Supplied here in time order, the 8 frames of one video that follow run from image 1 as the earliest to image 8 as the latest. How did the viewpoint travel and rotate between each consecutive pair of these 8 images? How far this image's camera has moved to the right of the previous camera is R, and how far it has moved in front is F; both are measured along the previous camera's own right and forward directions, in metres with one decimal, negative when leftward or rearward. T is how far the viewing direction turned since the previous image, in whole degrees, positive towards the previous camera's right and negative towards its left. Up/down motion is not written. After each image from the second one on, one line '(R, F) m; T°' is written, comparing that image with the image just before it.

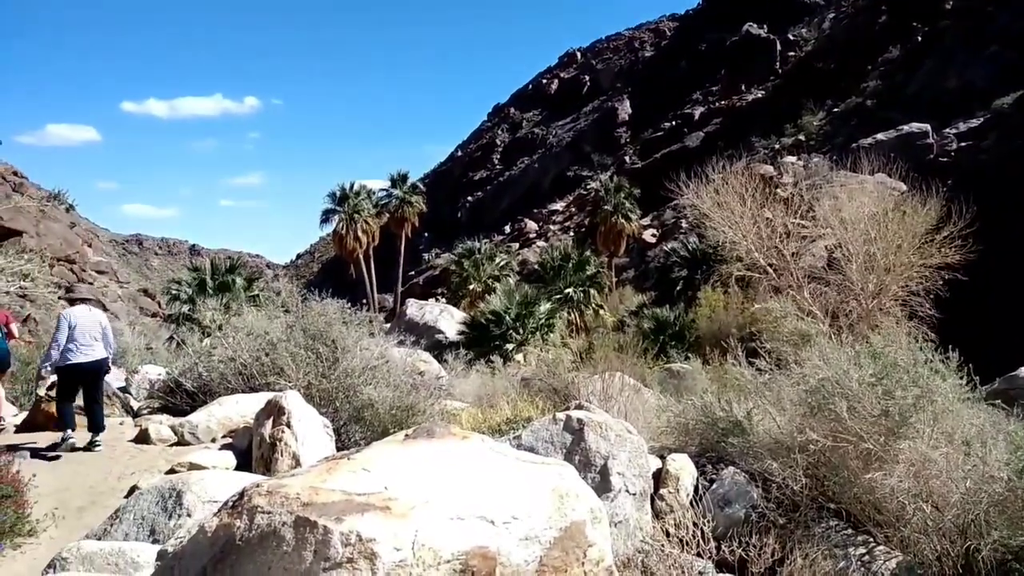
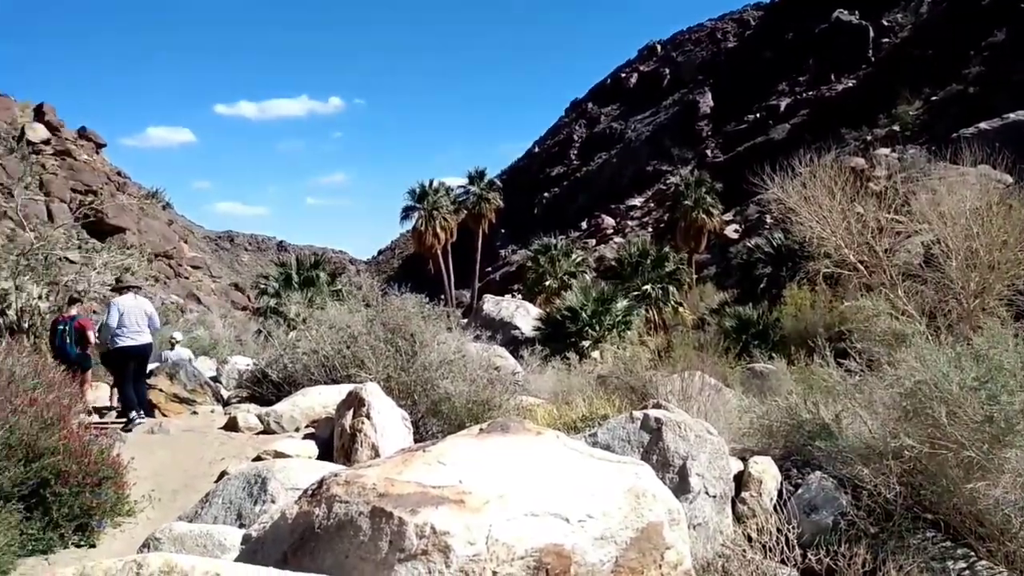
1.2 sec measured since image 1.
(0.0, 0.0) m; -6°
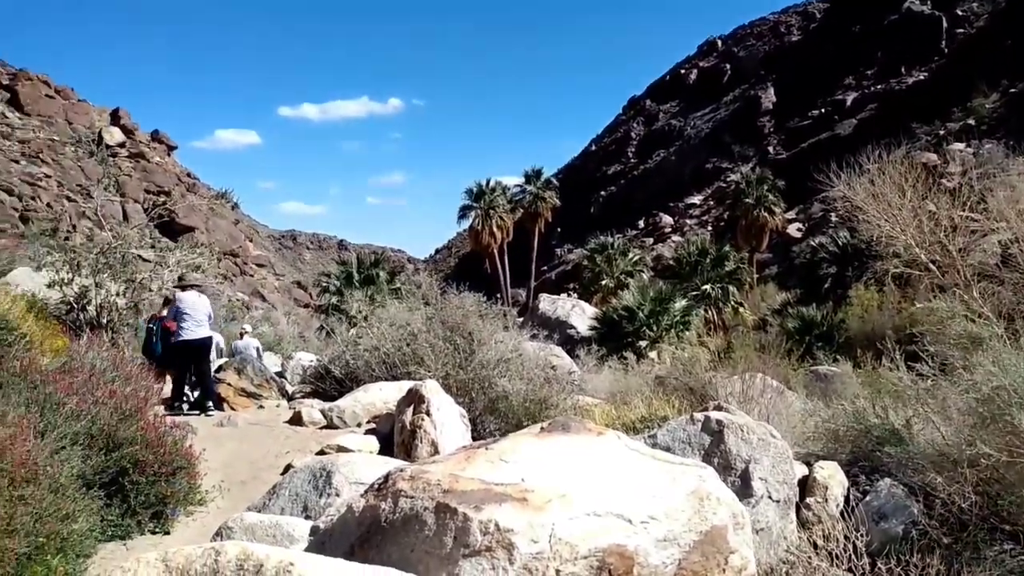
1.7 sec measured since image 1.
(0.0, 0.0) m; -4°
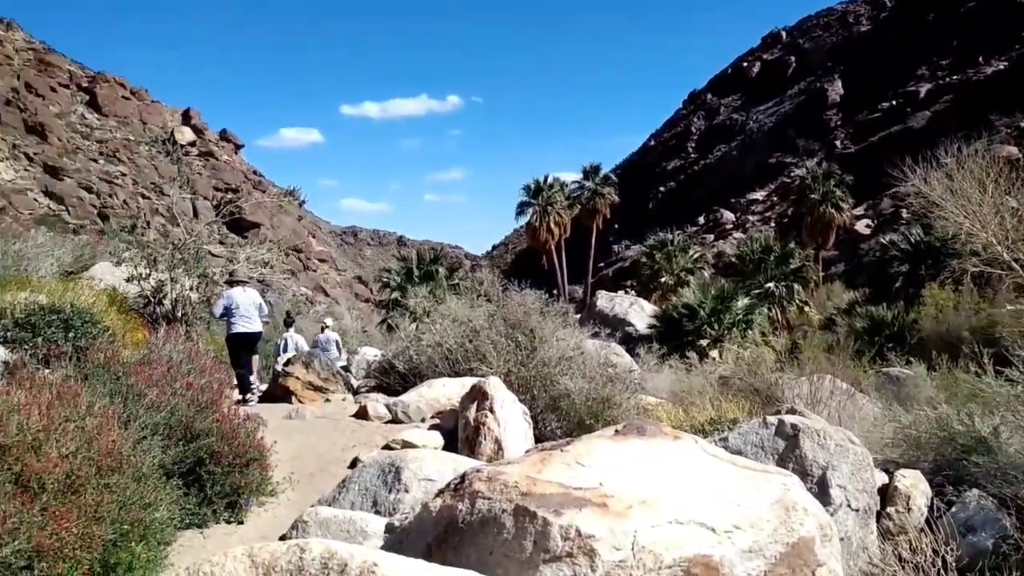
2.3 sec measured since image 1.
(-0.1, 0.0) m; -4°
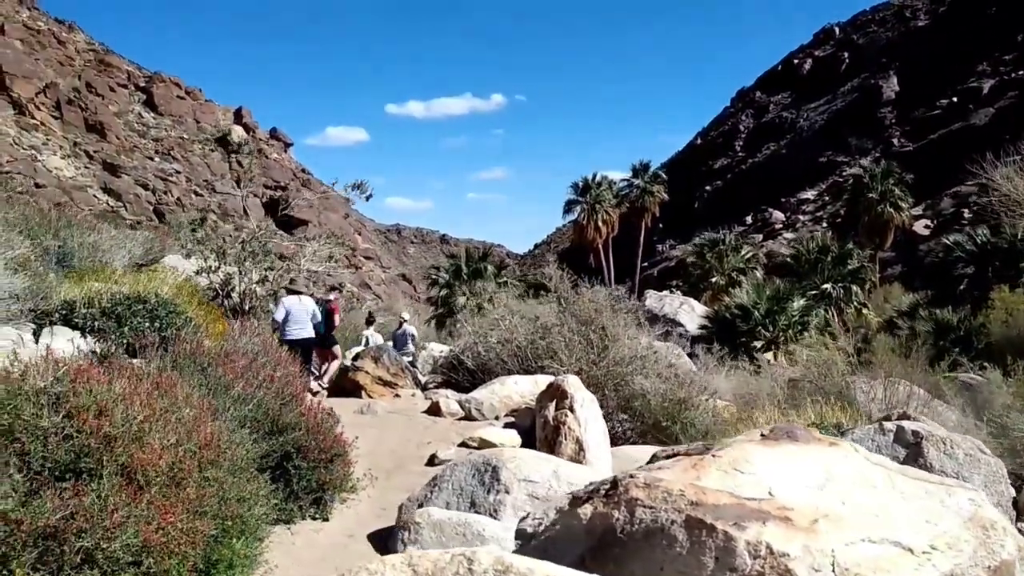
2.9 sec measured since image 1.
(-0.4, +0.2) m; -3°
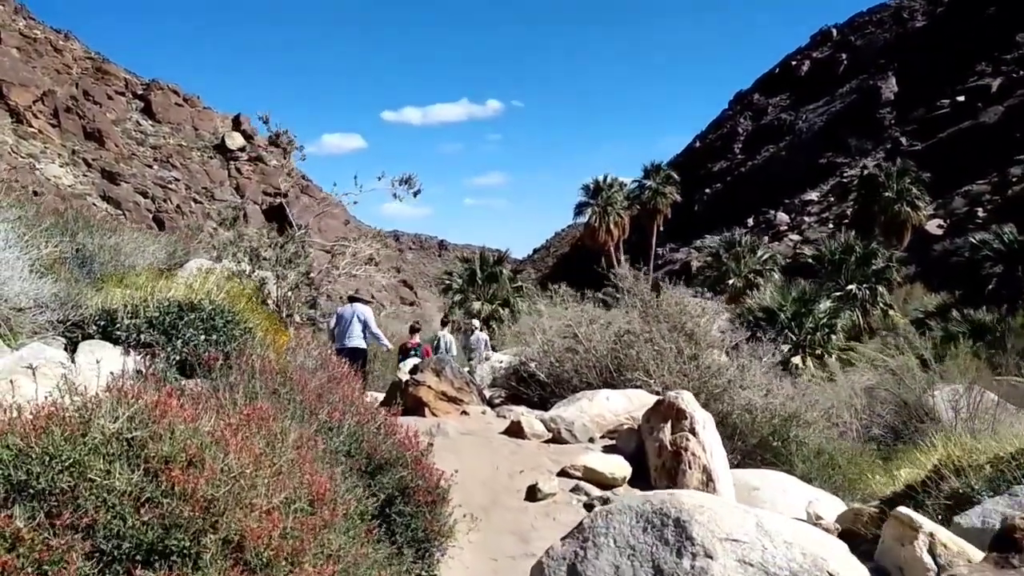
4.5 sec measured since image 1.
(-0.9, +1.1) m; 0°
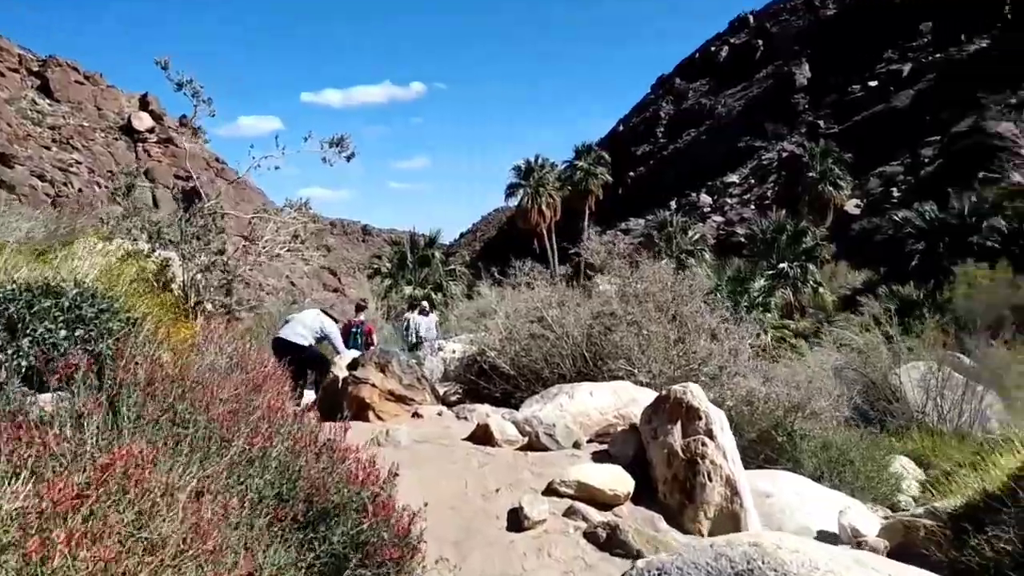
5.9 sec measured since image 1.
(-0.3, +1.3) m; +6°
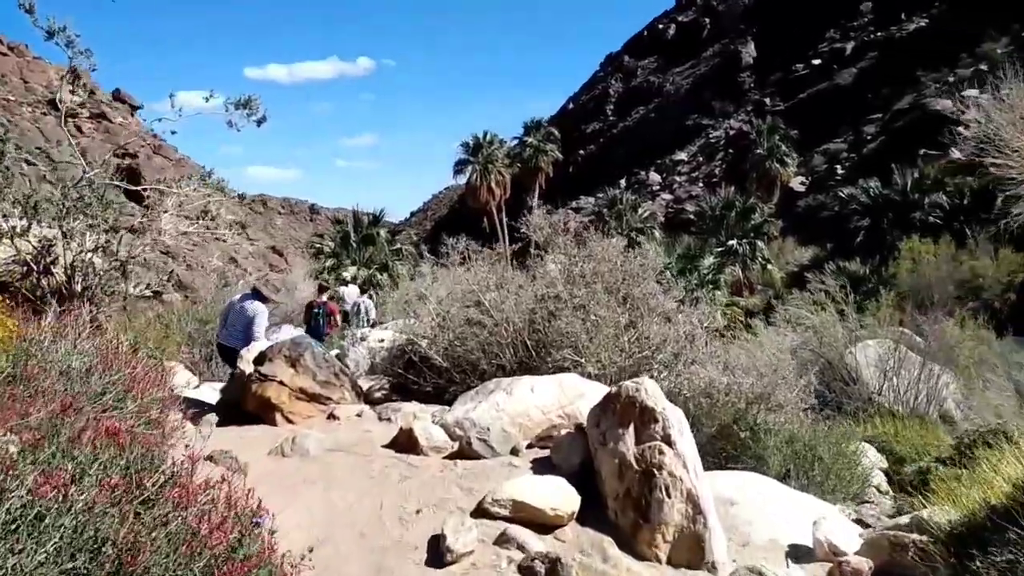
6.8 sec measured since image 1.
(+0.2, +0.9) m; +4°
